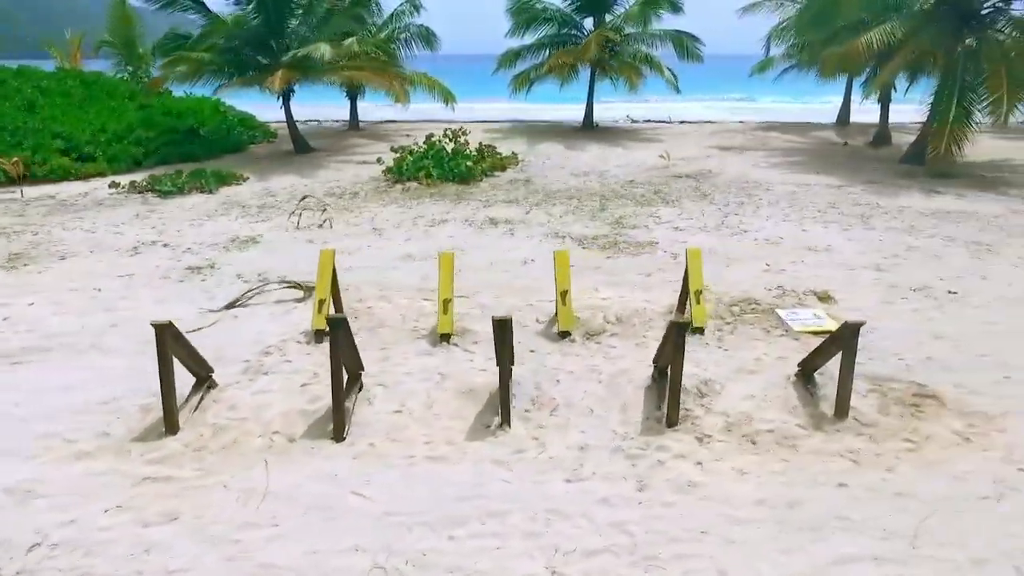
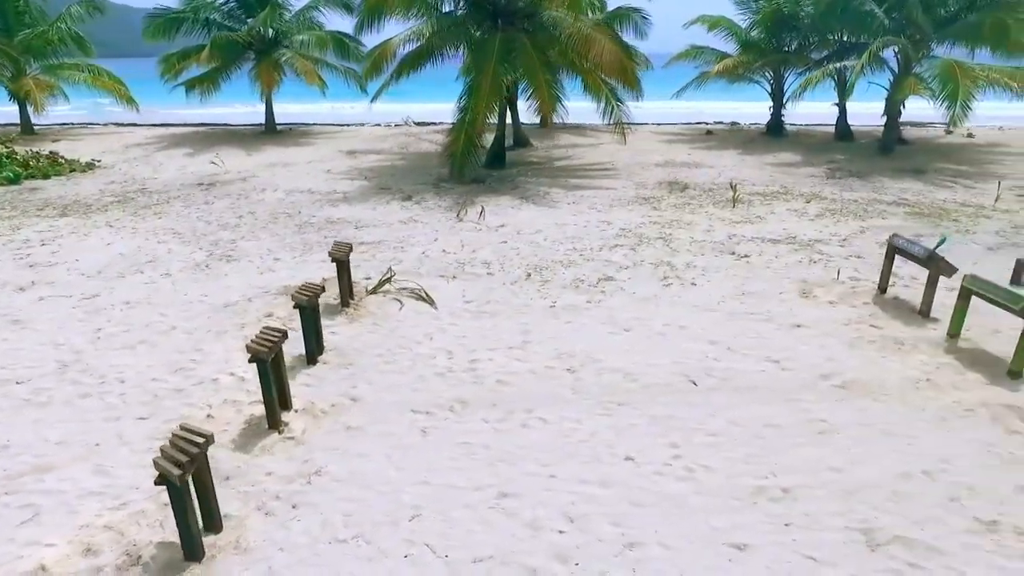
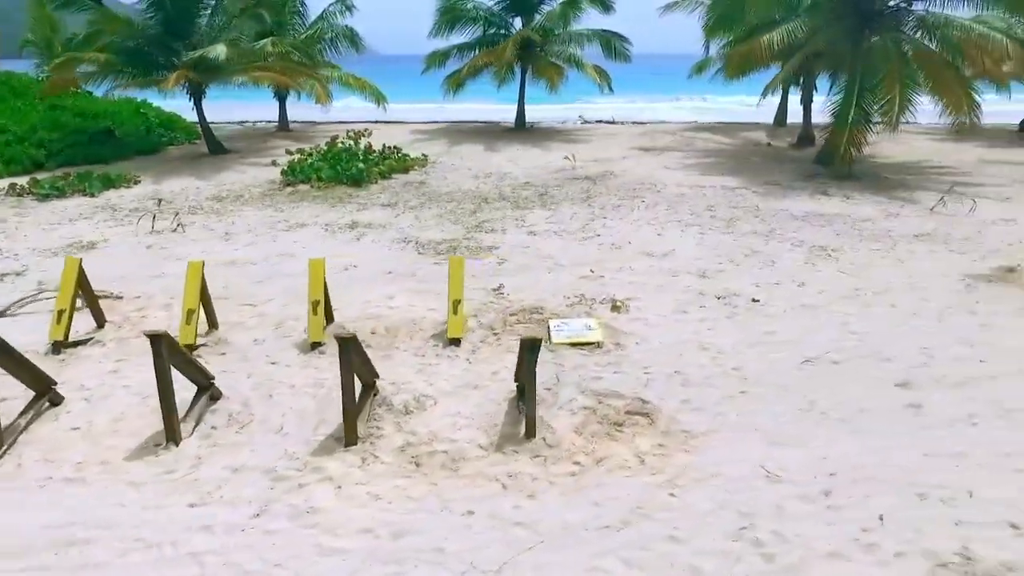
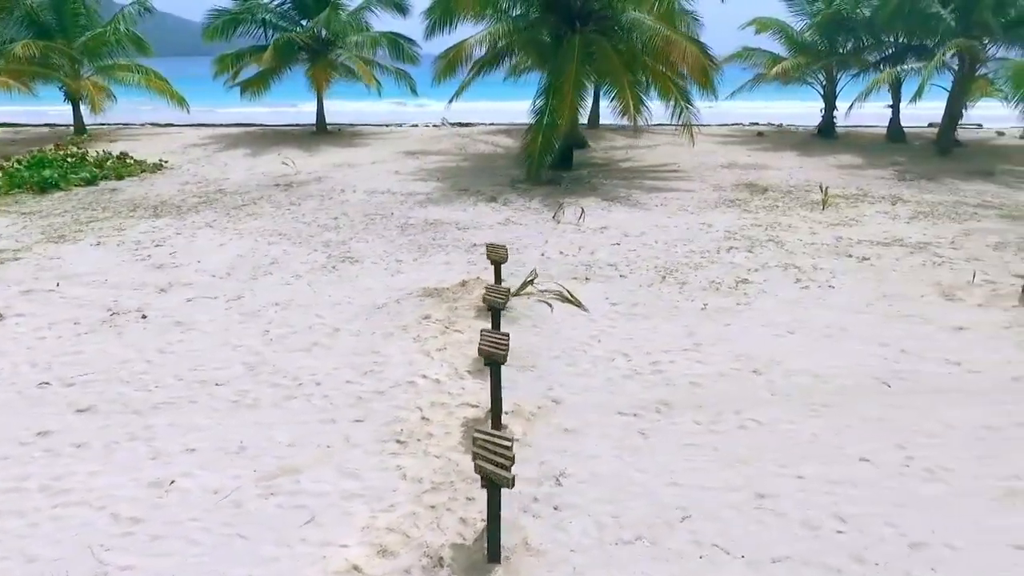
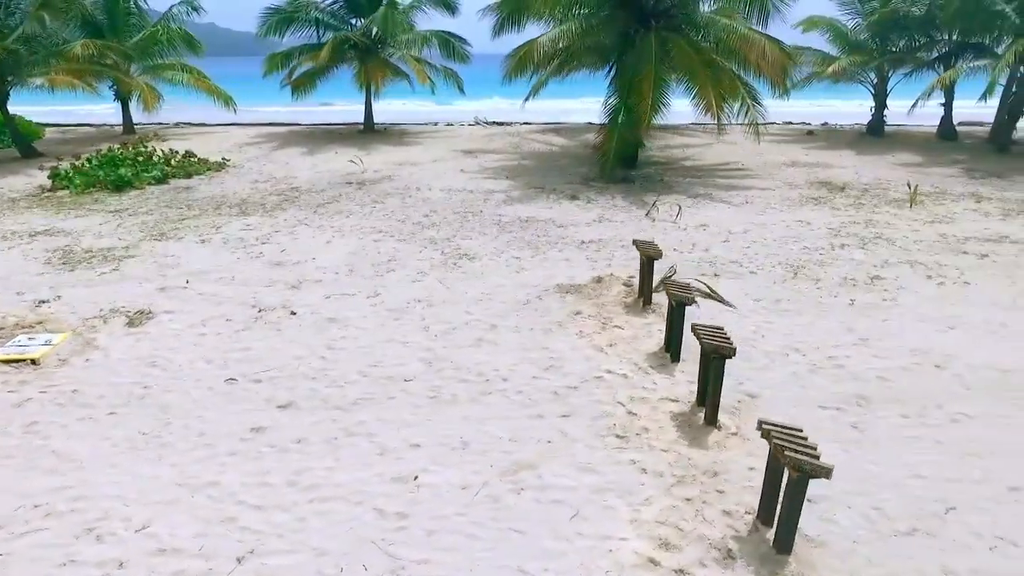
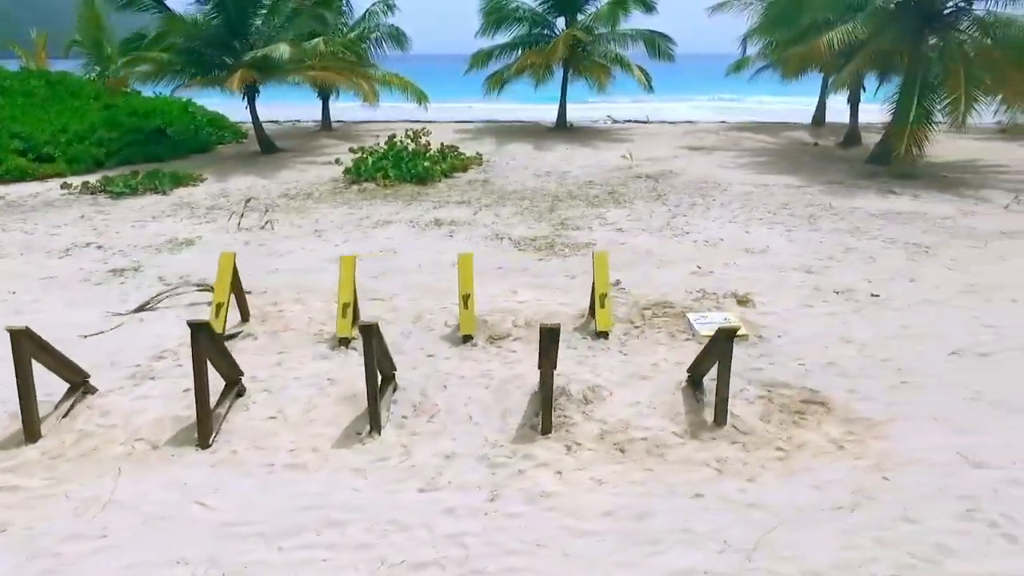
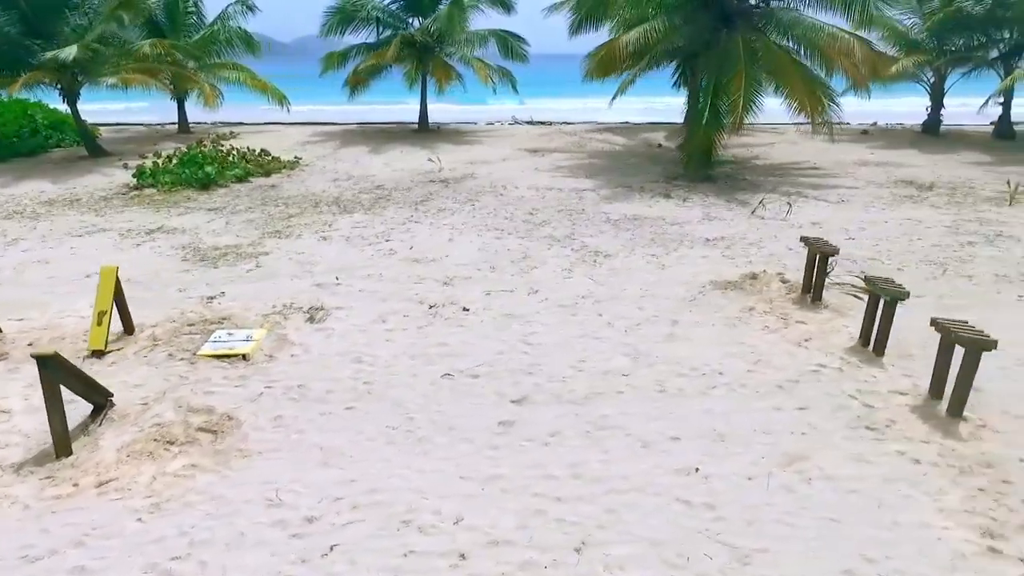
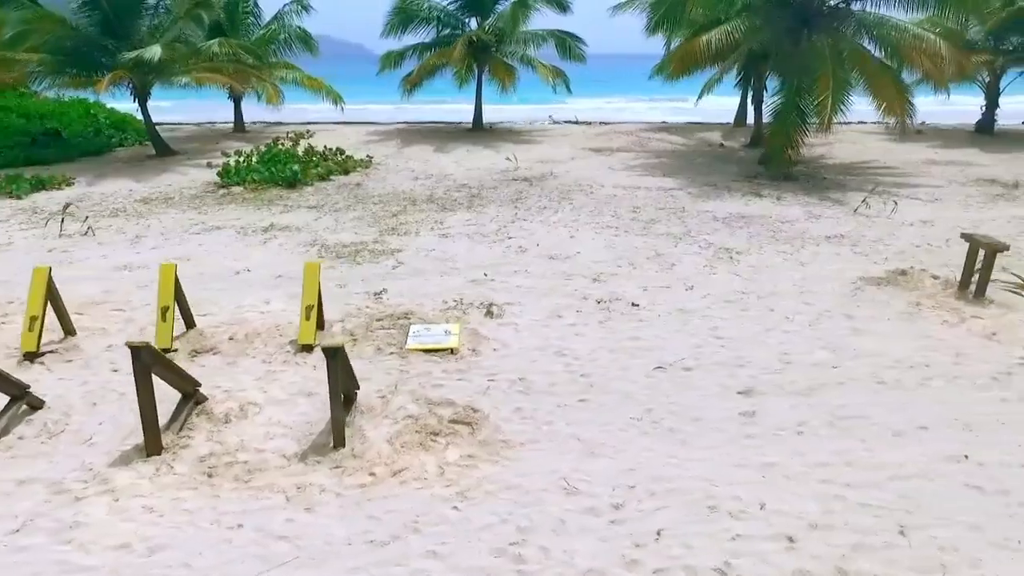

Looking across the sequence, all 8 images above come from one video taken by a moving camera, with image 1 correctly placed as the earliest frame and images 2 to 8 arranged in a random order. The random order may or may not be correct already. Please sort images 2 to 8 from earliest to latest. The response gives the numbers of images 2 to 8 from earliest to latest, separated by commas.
6, 3, 8, 7, 5, 4, 2
